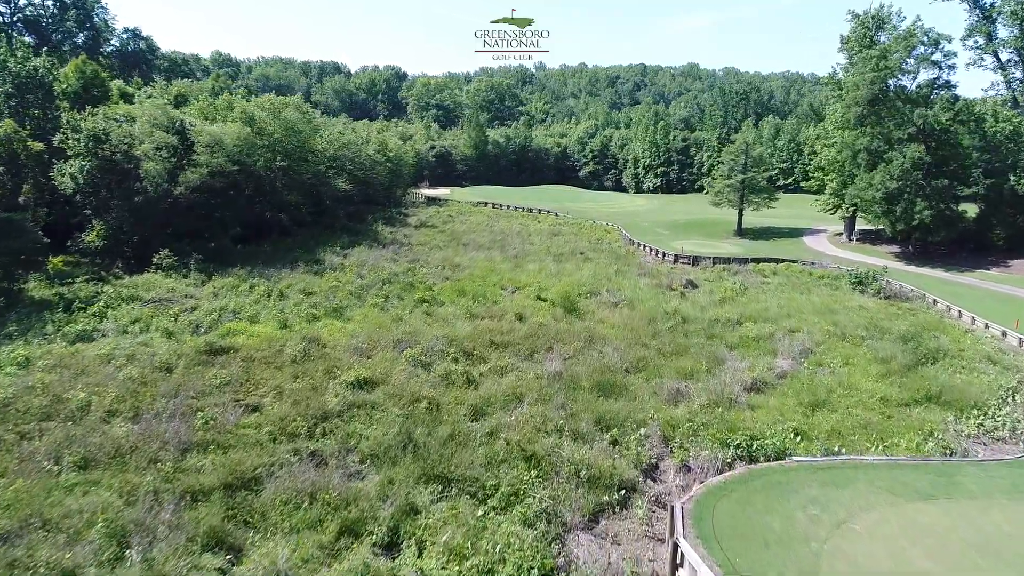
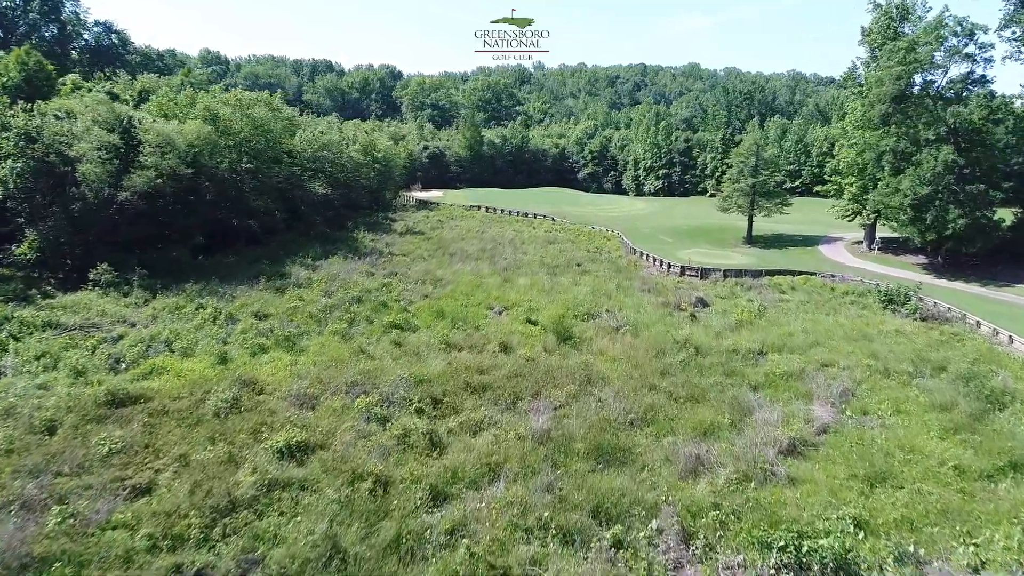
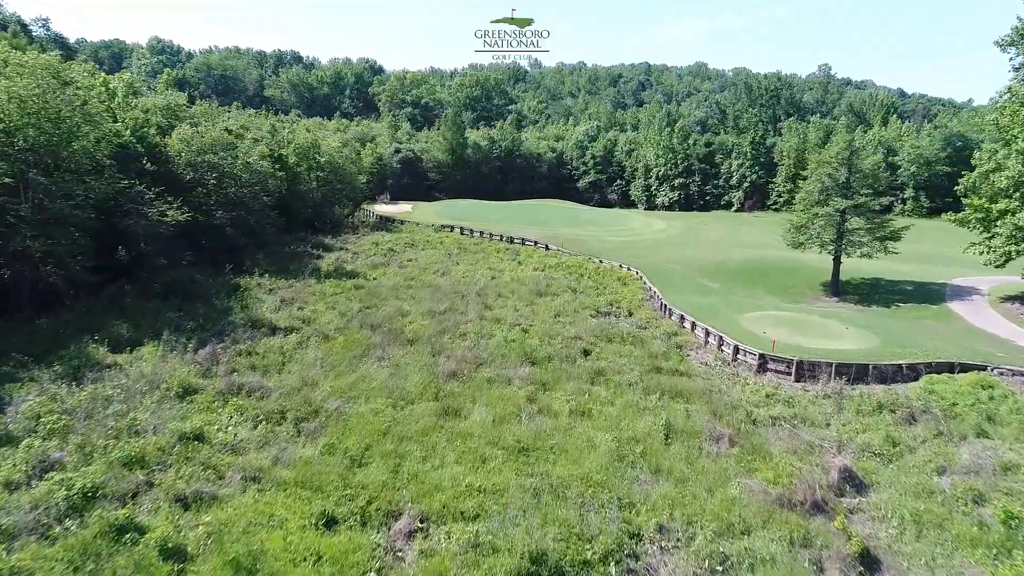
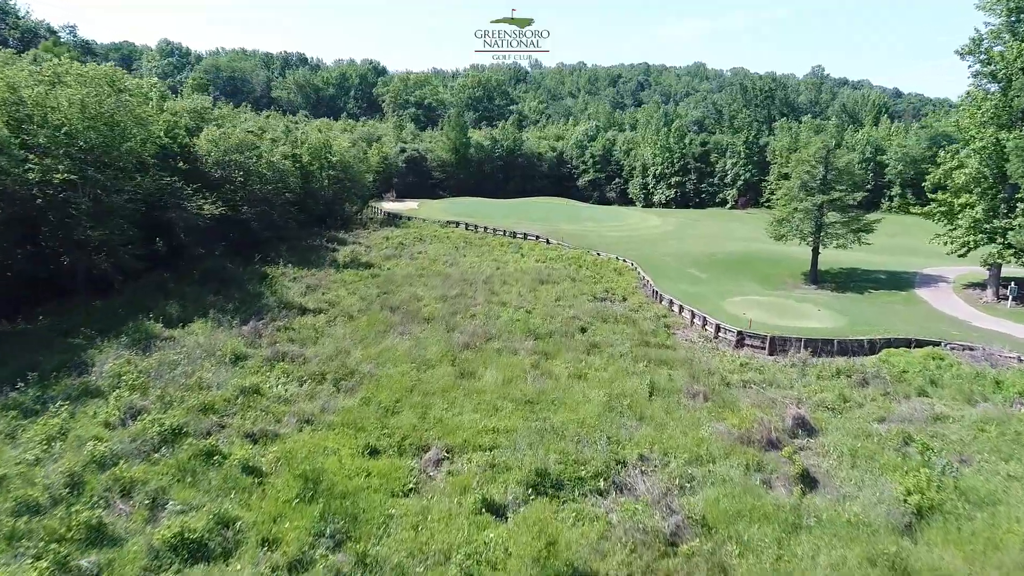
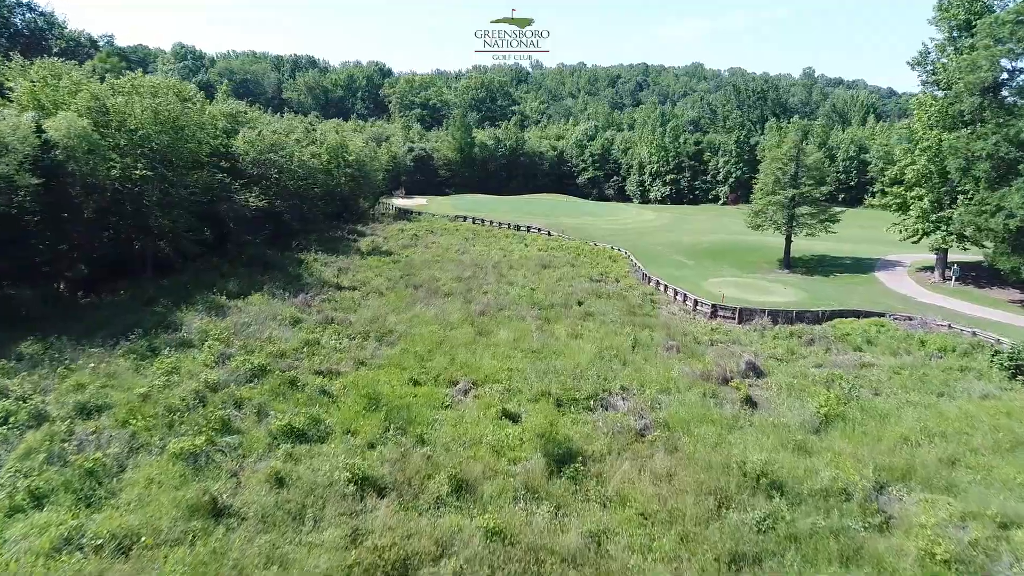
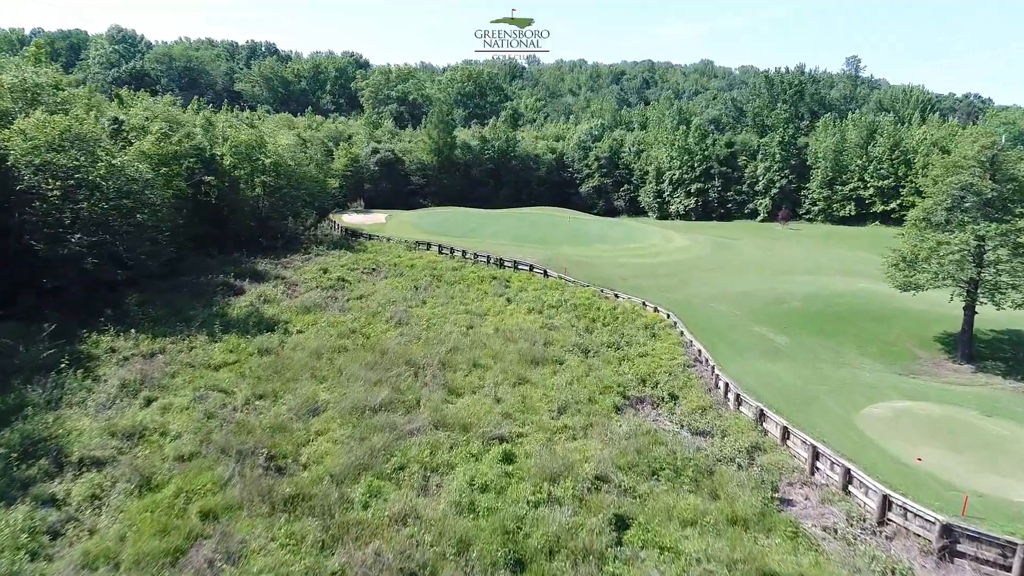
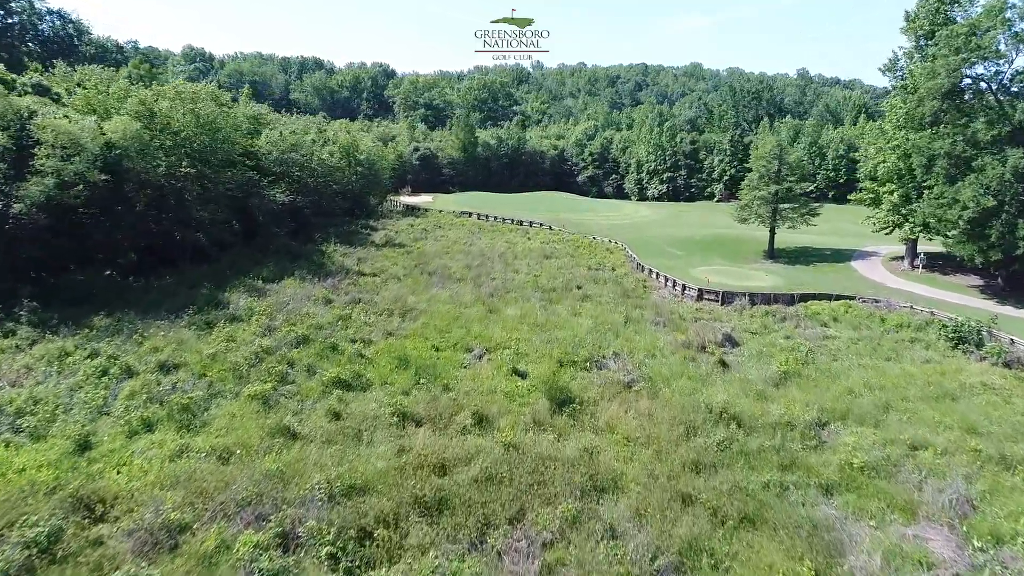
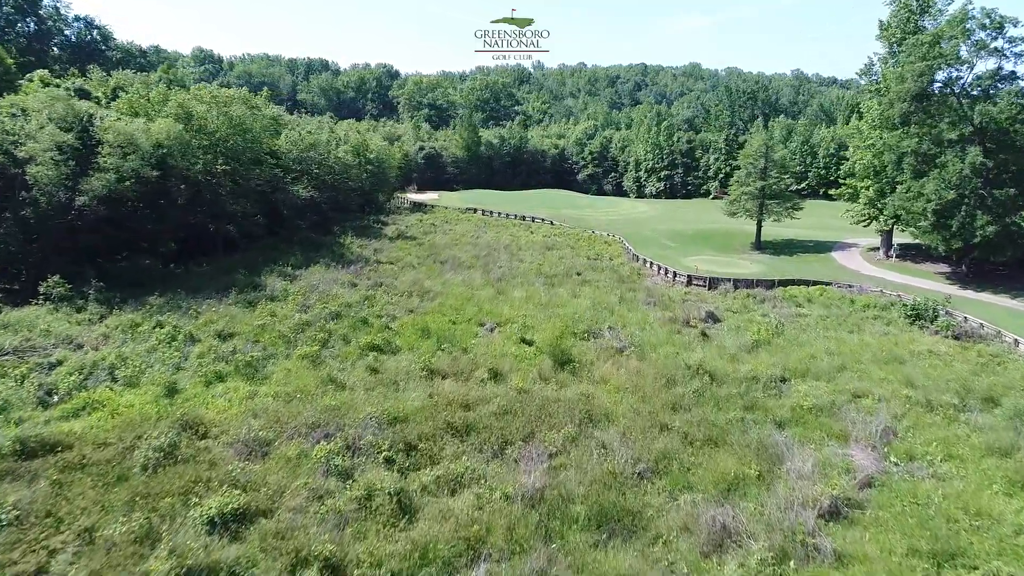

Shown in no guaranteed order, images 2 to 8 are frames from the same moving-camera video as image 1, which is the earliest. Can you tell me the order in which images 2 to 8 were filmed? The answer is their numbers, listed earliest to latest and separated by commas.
2, 8, 7, 5, 4, 3, 6
